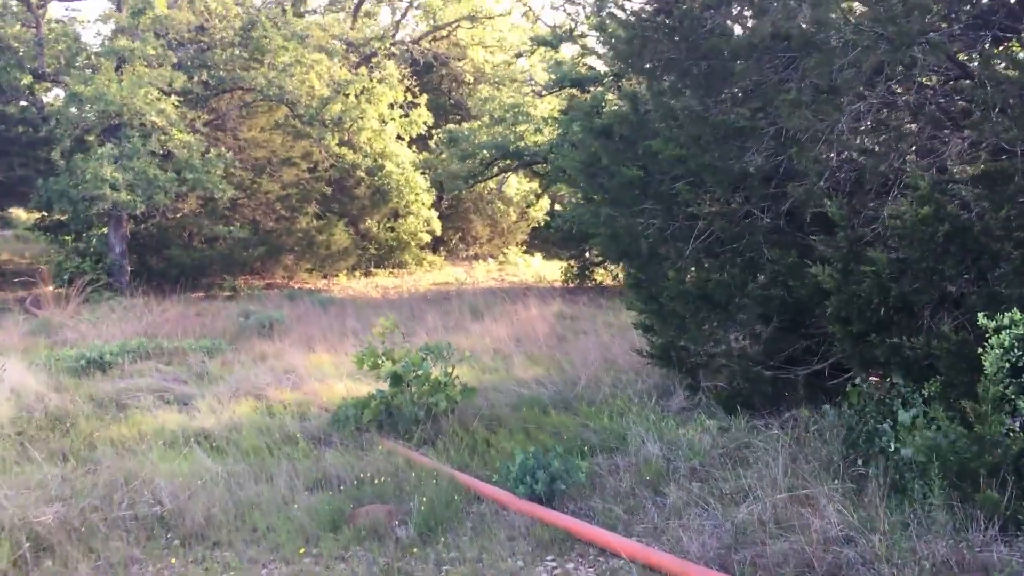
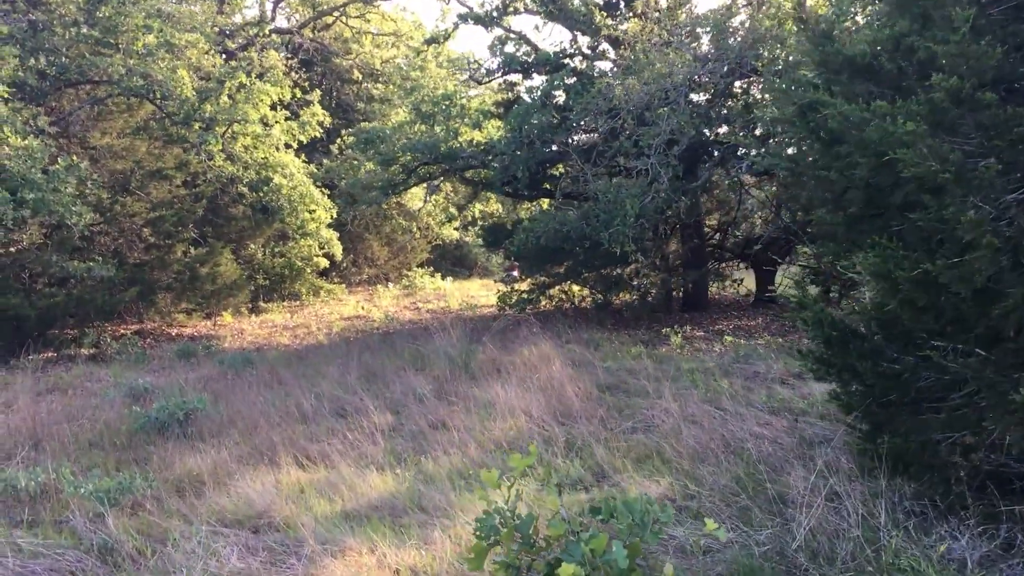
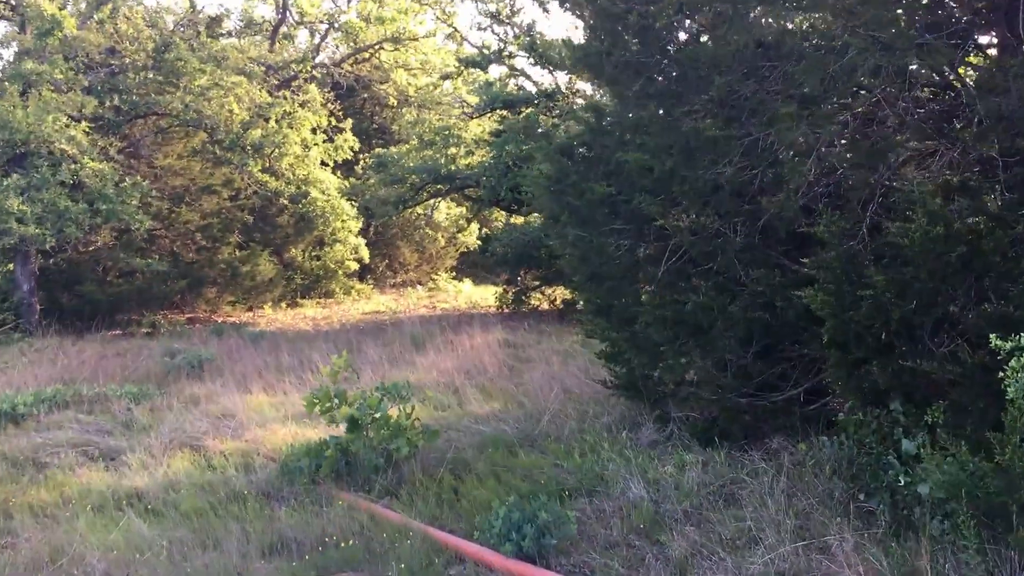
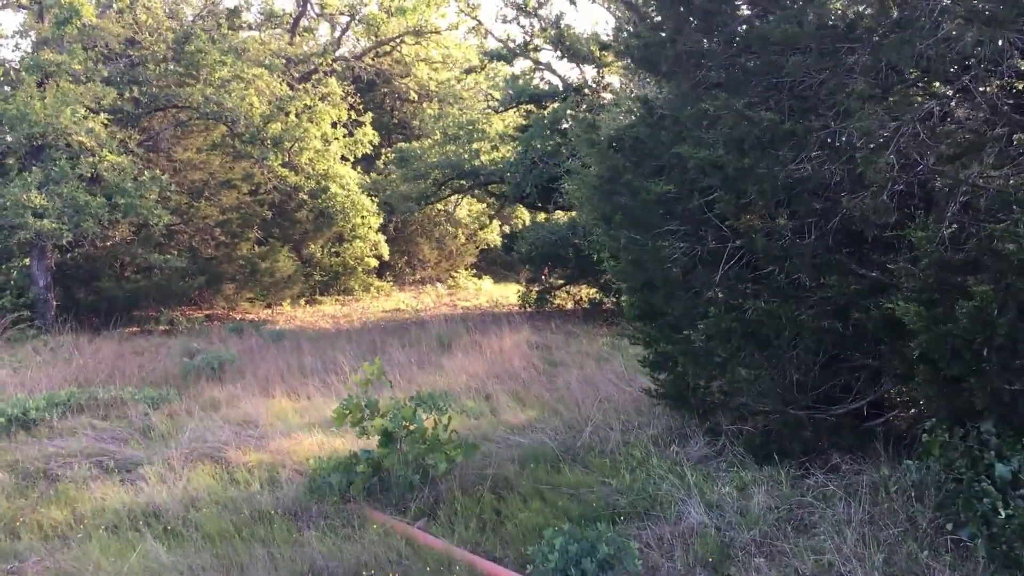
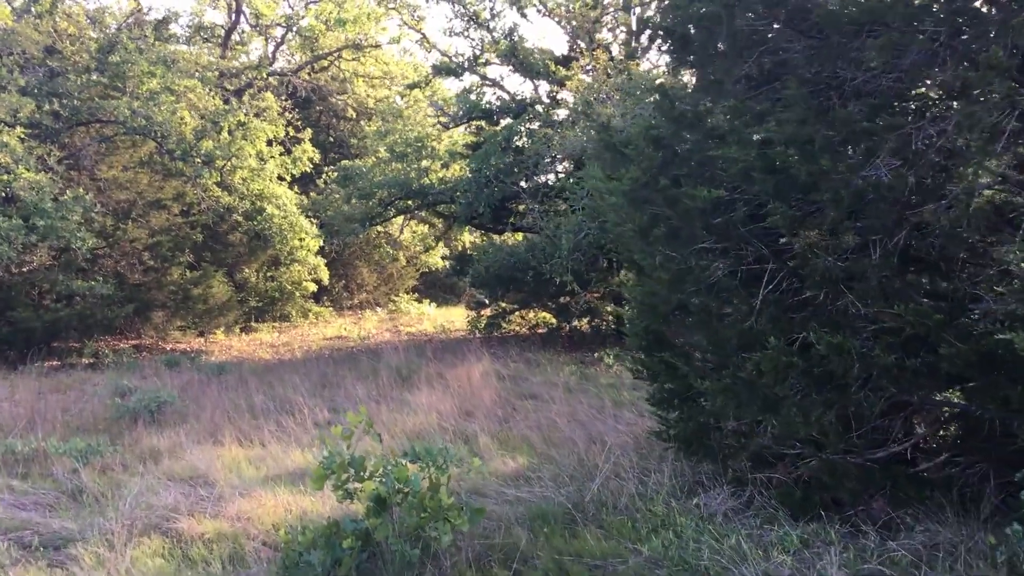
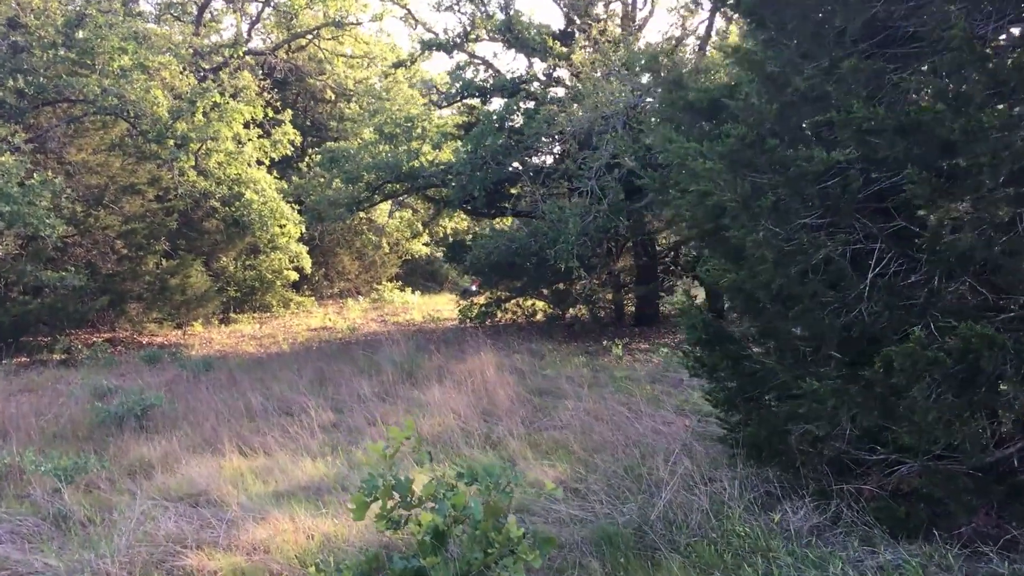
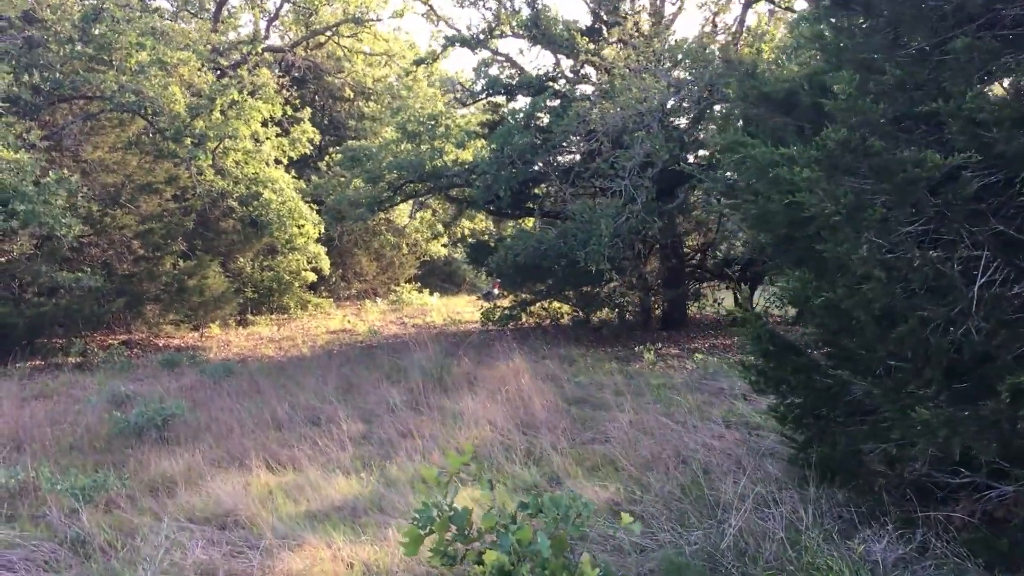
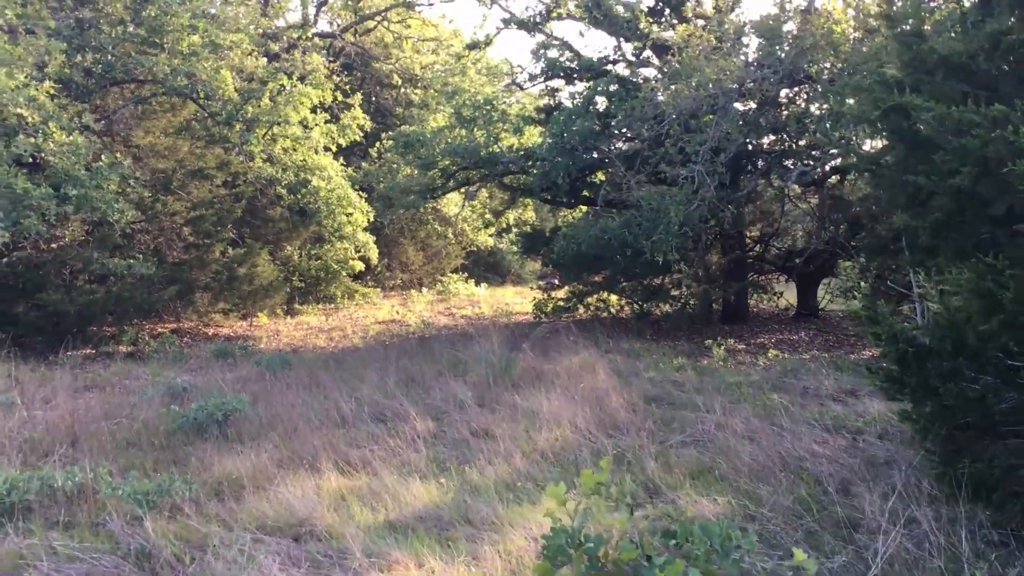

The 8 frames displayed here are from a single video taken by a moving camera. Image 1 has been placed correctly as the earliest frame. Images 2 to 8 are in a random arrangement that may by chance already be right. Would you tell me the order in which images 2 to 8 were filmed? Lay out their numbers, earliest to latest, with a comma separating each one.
3, 4, 5, 6, 7, 2, 8
